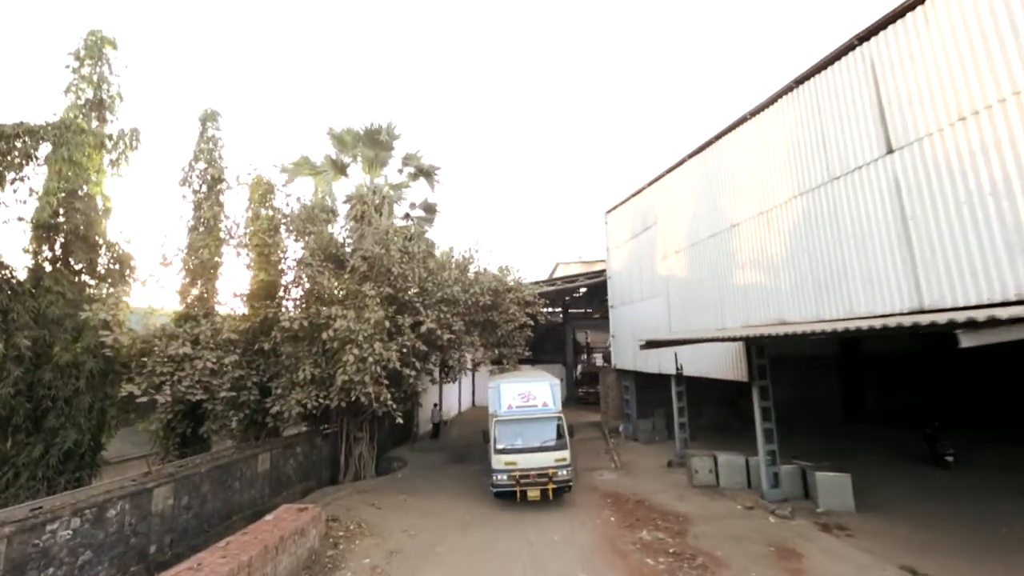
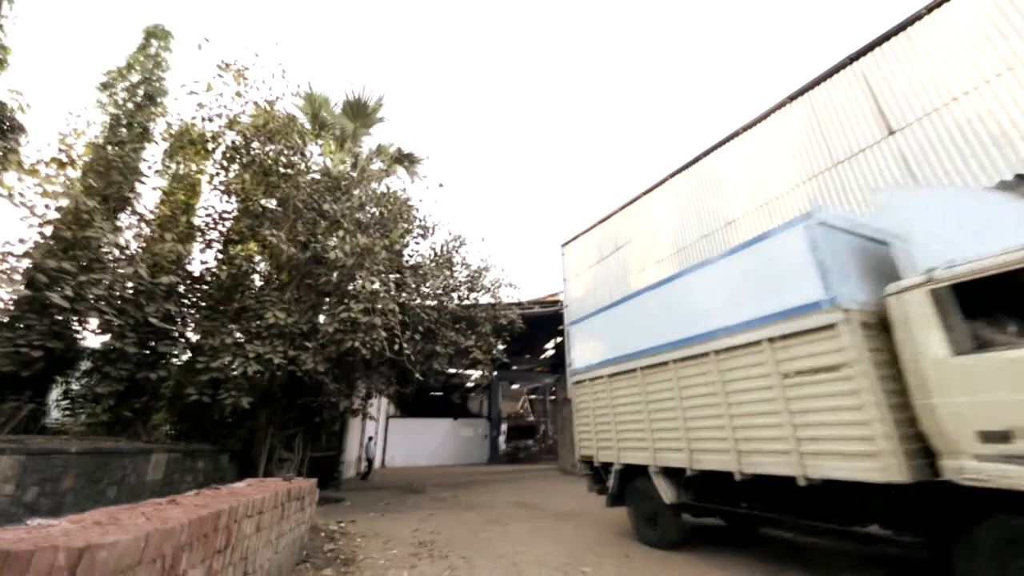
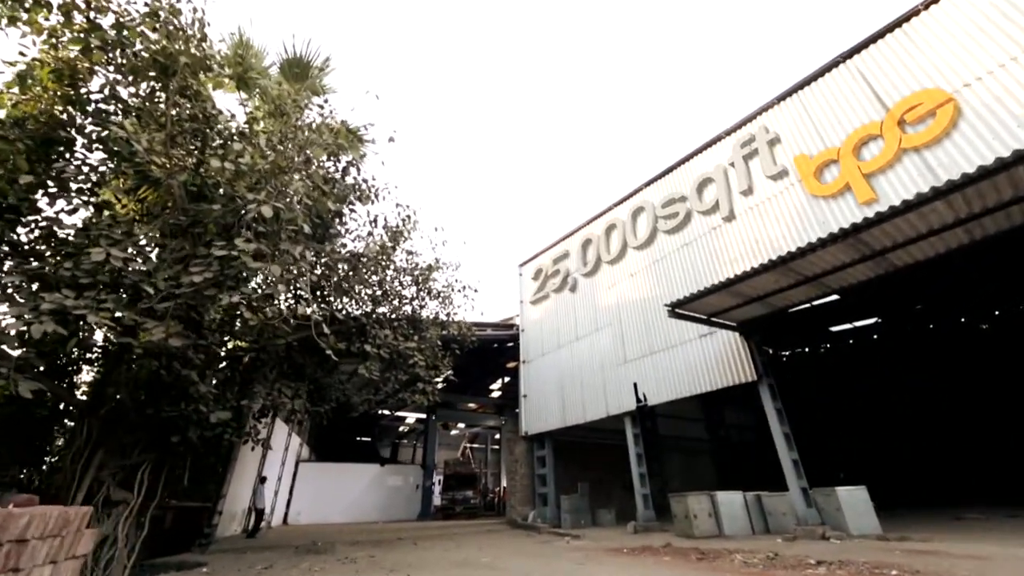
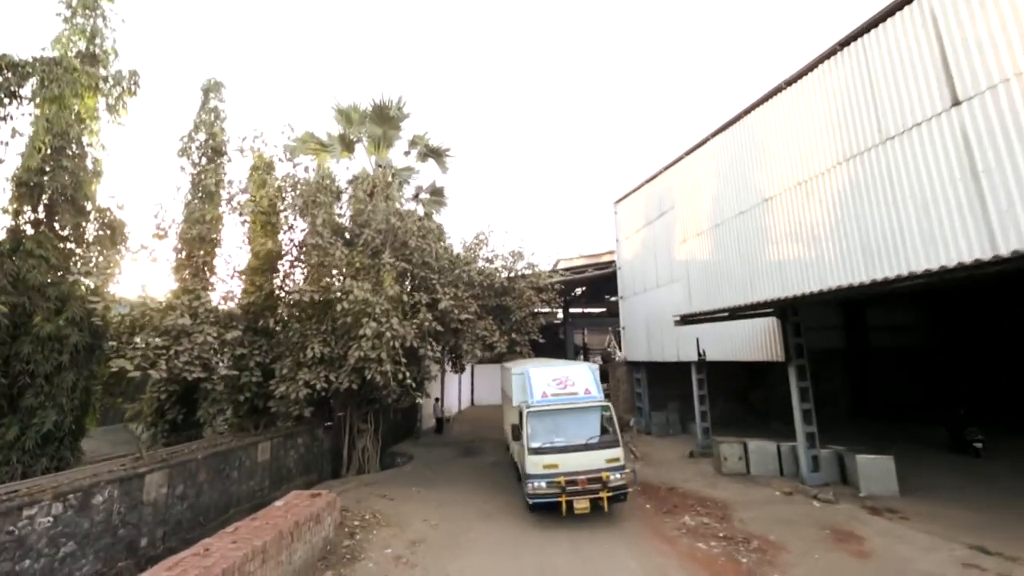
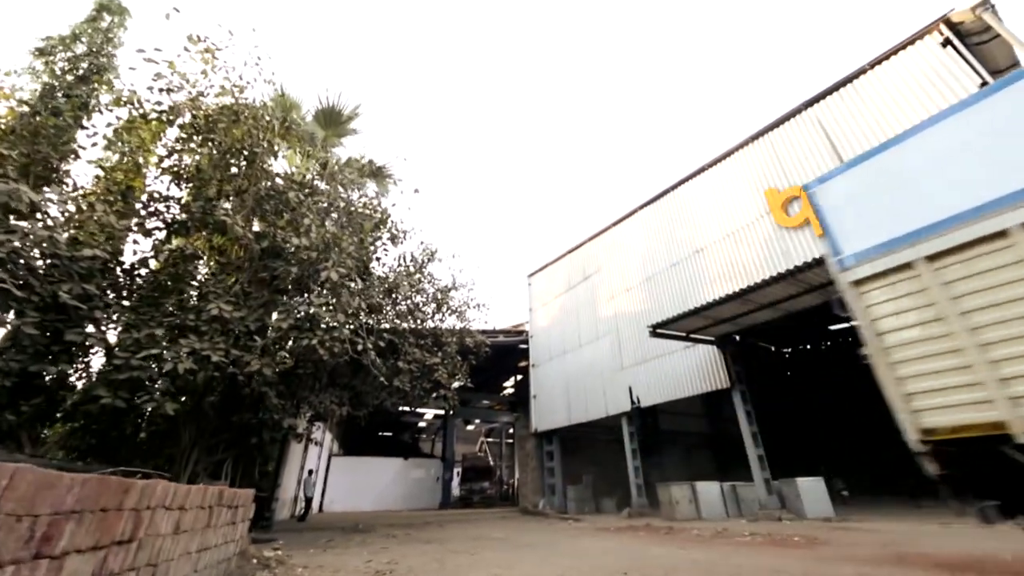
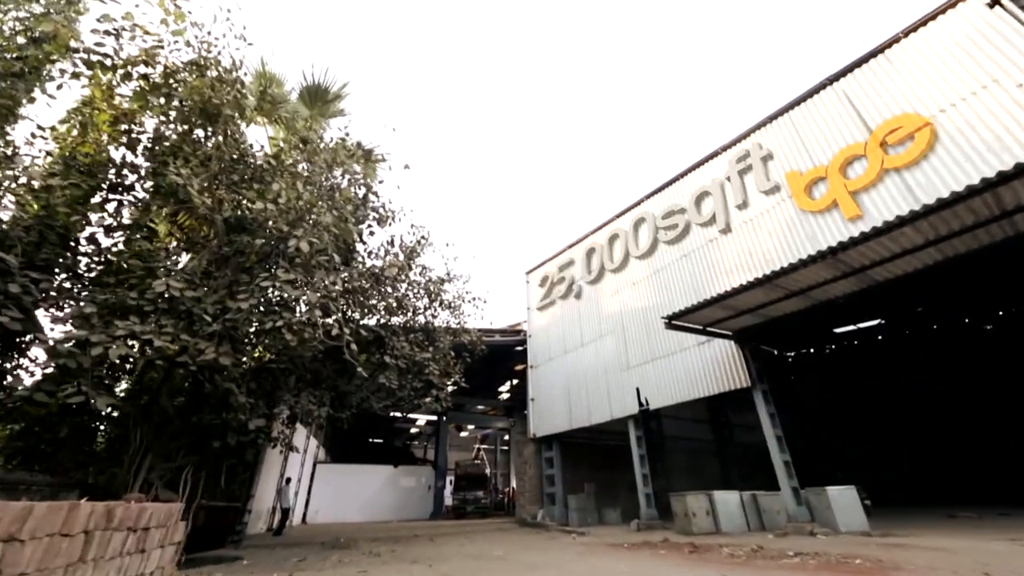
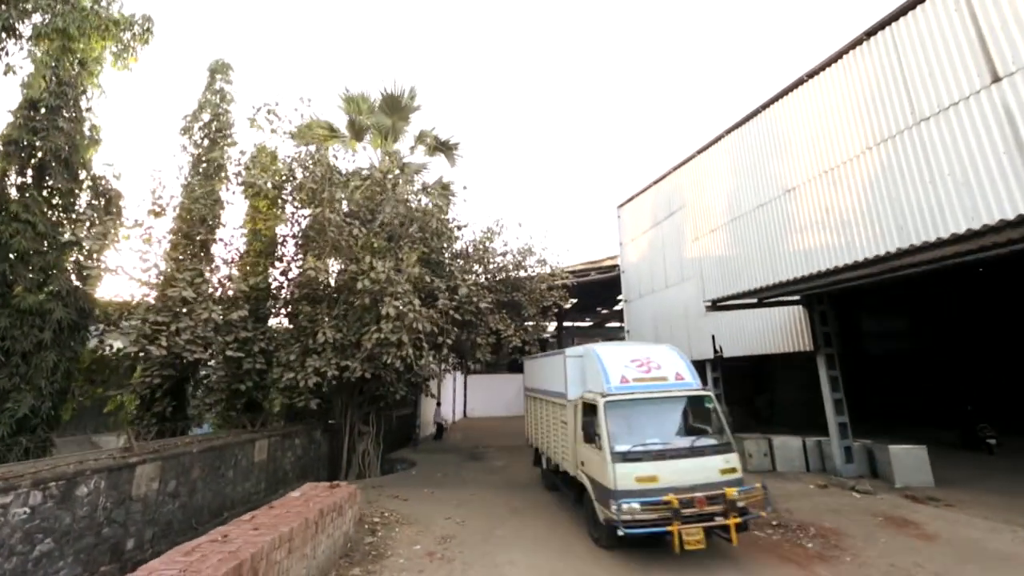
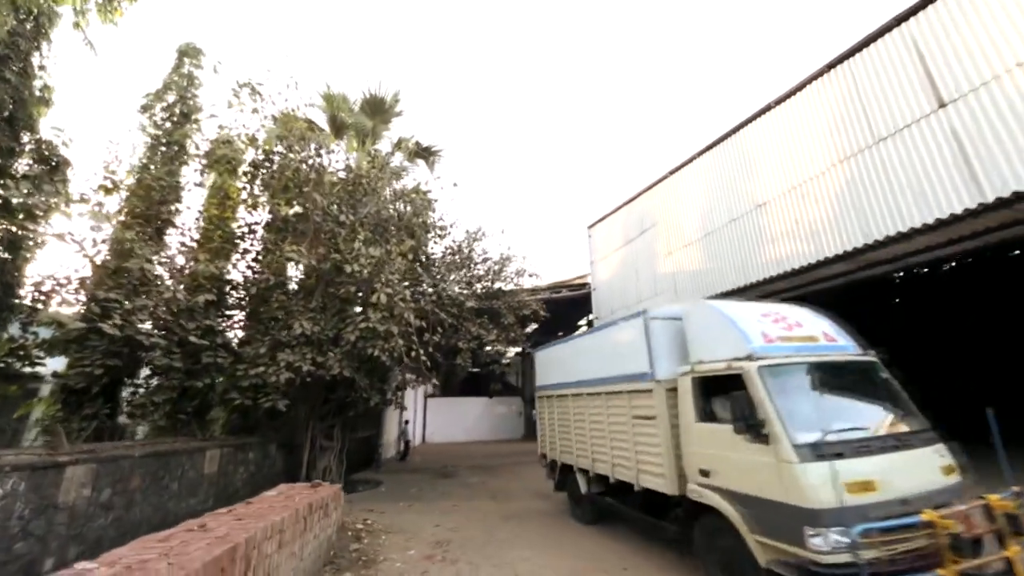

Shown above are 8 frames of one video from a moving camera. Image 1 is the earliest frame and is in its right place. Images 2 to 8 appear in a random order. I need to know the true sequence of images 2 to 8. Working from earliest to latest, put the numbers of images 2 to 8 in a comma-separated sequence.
4, 7, 8, 2, 5, 6, 3
